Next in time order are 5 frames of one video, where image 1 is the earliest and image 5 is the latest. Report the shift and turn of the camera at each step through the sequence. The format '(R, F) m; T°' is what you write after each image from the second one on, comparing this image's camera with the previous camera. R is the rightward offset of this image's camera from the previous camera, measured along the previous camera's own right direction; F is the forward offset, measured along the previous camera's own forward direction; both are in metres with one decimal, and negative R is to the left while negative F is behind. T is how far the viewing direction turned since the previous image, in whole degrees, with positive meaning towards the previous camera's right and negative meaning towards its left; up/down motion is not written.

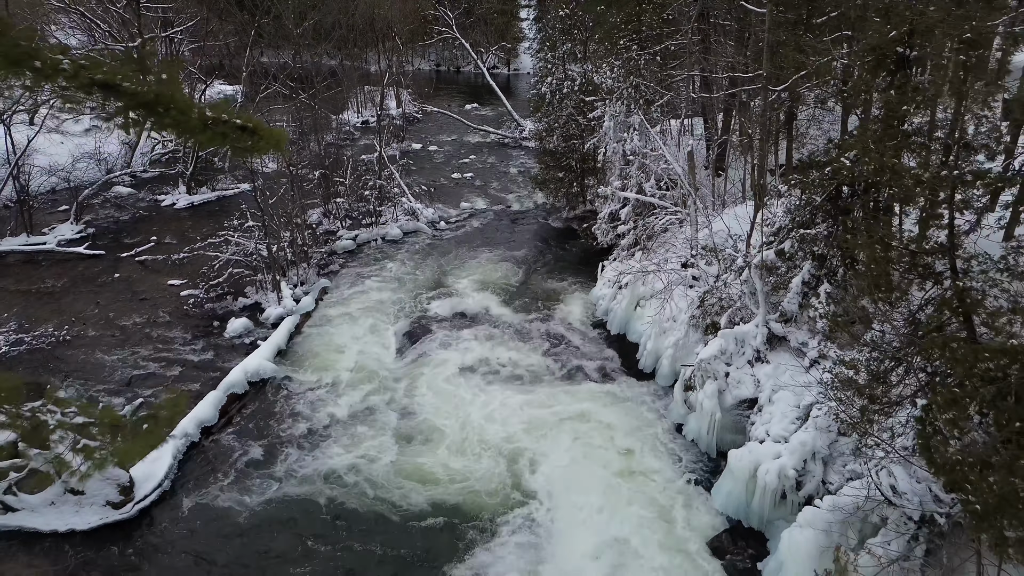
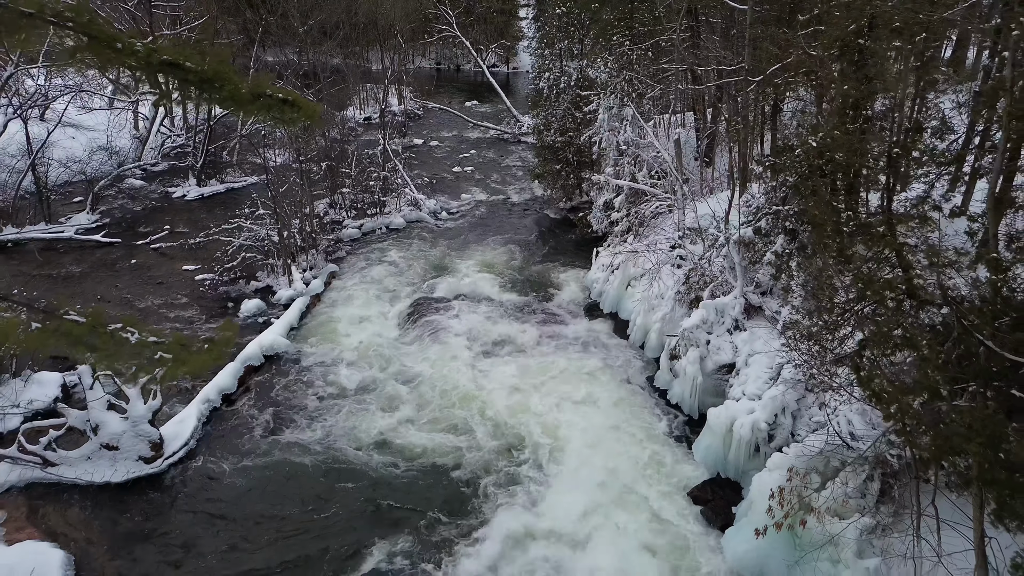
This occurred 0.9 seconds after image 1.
(0.0, -0.8) m; 0°
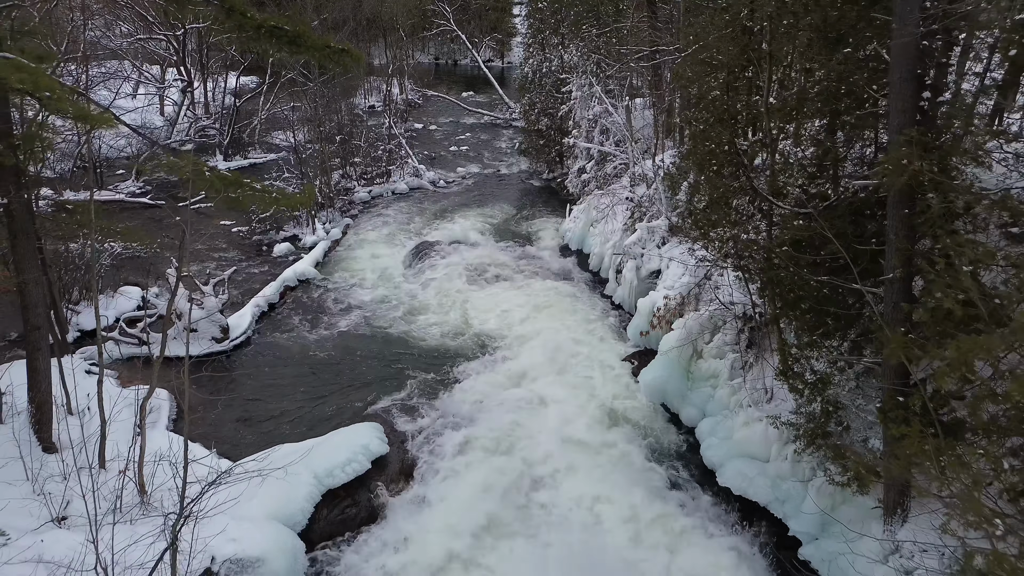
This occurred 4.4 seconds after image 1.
(+0.3, -3.1) m; 0°
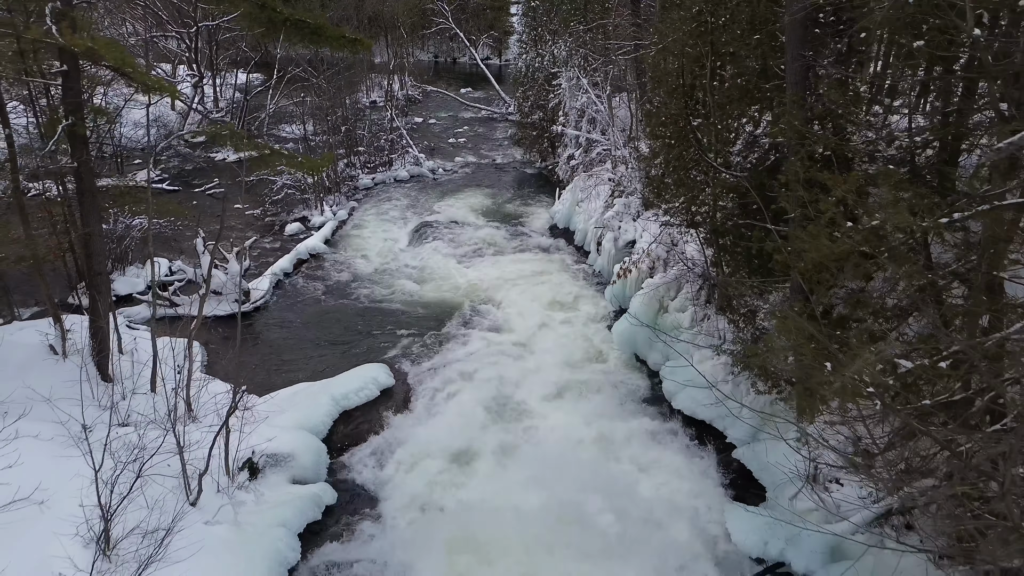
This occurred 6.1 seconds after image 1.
(+0.1, -1.5) m; 0°
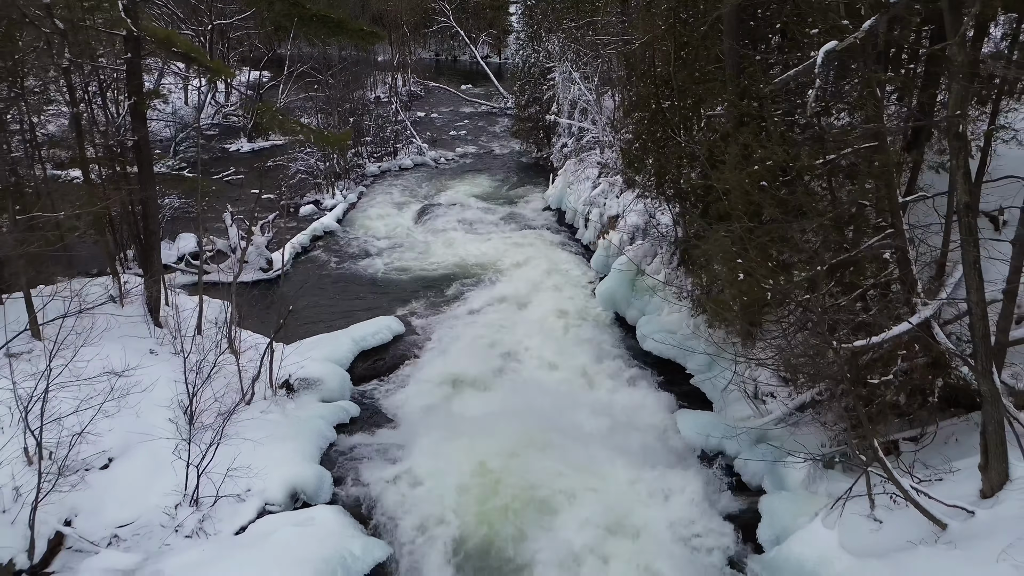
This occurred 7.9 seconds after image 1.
(+0.1, -1.6) m; 0°
